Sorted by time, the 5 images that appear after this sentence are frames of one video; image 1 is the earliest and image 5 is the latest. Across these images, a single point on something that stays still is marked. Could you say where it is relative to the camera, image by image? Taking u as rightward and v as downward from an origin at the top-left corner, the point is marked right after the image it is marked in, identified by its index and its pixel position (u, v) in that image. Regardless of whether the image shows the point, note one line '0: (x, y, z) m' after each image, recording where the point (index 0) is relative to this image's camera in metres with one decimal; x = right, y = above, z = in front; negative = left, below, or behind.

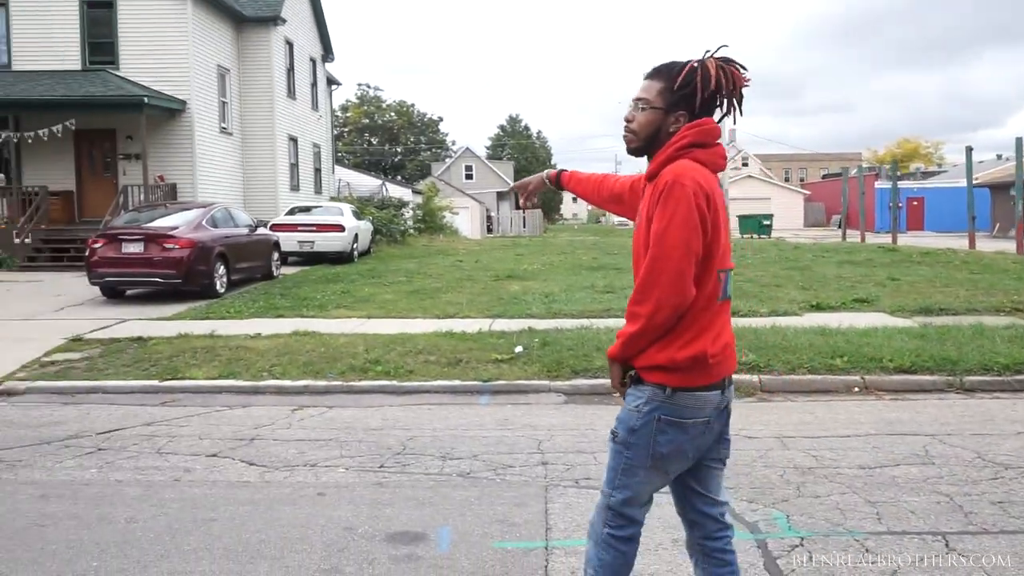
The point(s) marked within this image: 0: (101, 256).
0: (-6.2, +0.5, +13.7) m
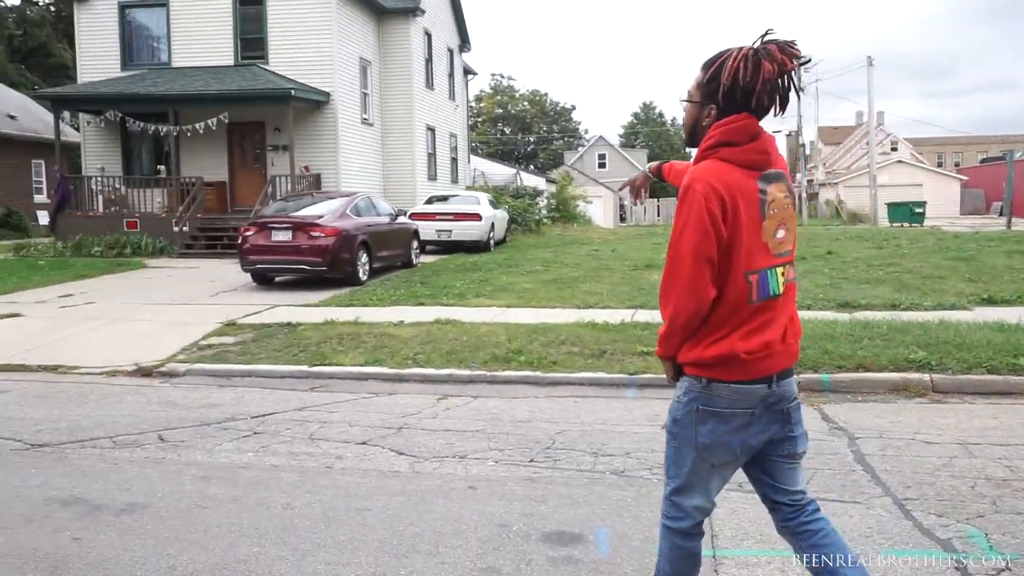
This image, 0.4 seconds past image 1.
0: (-4.1, +0.7, +14.2) m
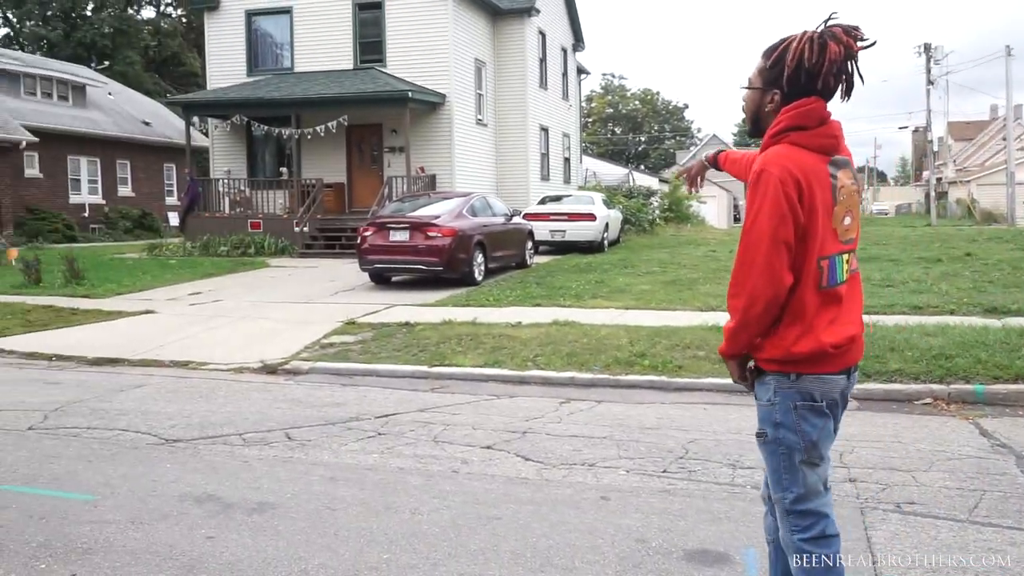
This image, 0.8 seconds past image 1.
0: (-2.2, +0.7, +14.4) m
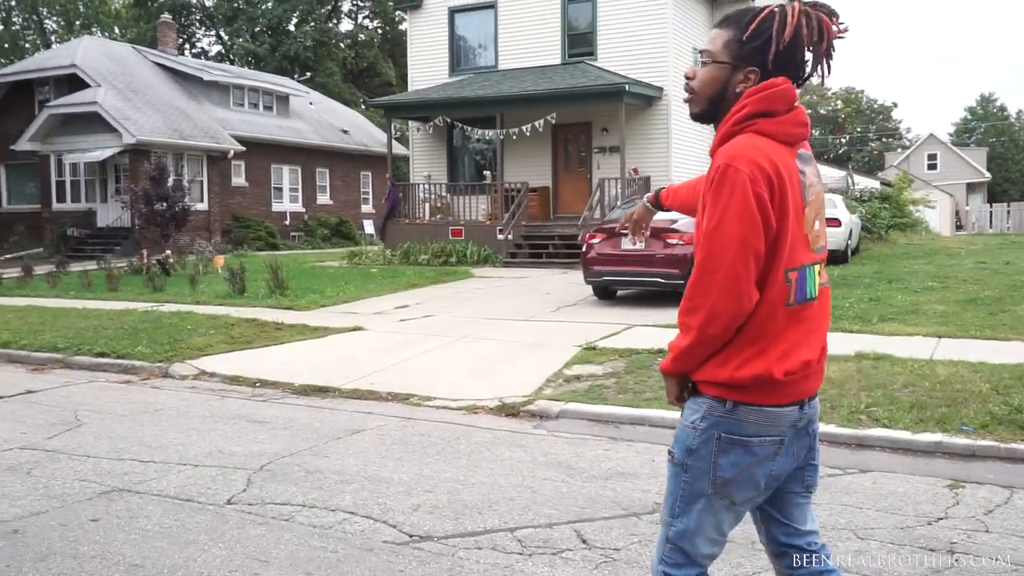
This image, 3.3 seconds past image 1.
0: (+1.2, +0.5, +12.5) m
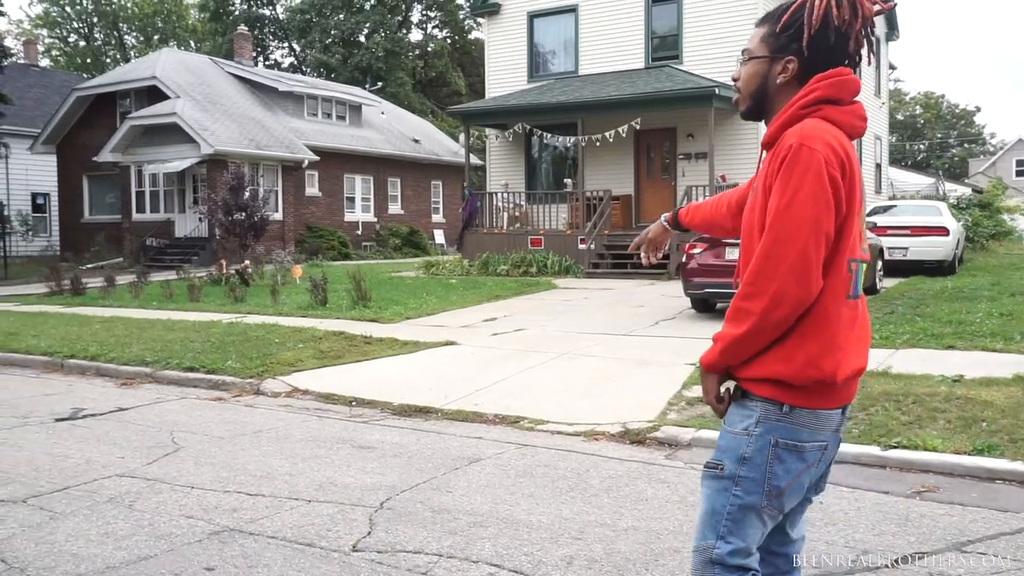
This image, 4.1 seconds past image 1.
0: (+2.4, +0.3, +11.8) m
